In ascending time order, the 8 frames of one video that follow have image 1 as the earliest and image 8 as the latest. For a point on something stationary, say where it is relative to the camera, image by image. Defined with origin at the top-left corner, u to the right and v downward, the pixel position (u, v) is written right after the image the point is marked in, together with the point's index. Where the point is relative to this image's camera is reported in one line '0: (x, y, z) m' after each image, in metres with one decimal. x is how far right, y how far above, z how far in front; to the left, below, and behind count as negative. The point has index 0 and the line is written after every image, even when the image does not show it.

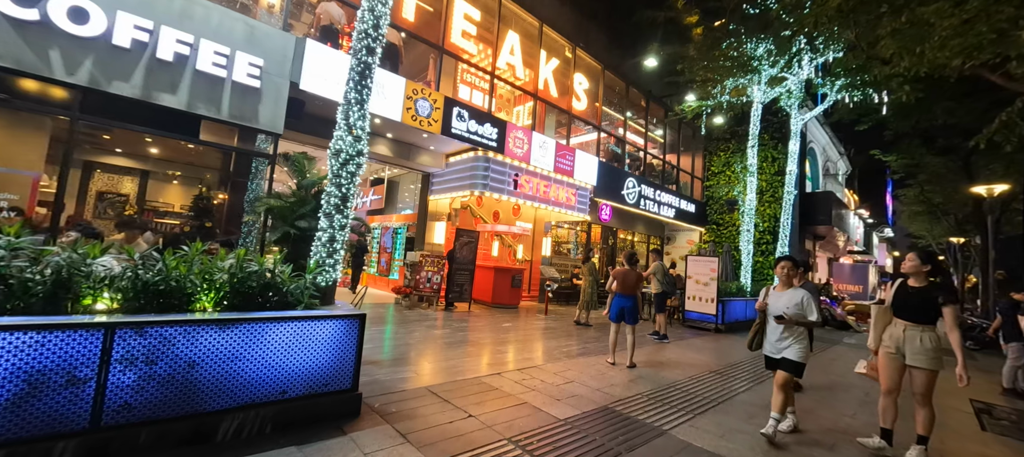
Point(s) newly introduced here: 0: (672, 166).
0: (+6.5, +2.6, +15.5) m
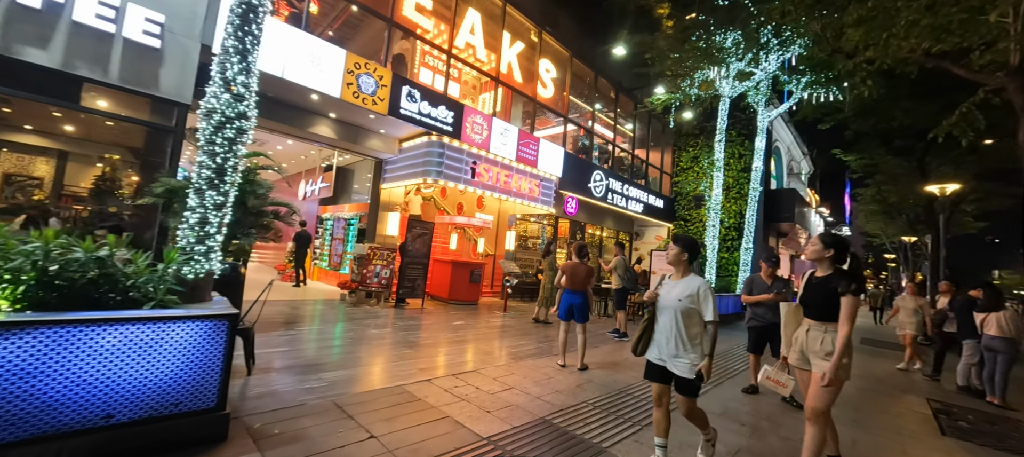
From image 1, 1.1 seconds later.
0: (+5.2, +2.7, +15.3) m
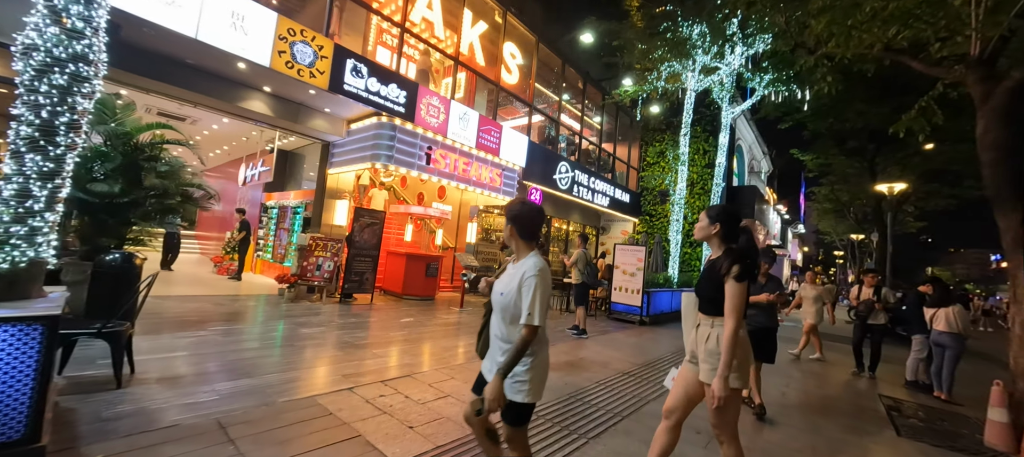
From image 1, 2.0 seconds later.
0: (+3.8, +3.0, +15.1) m
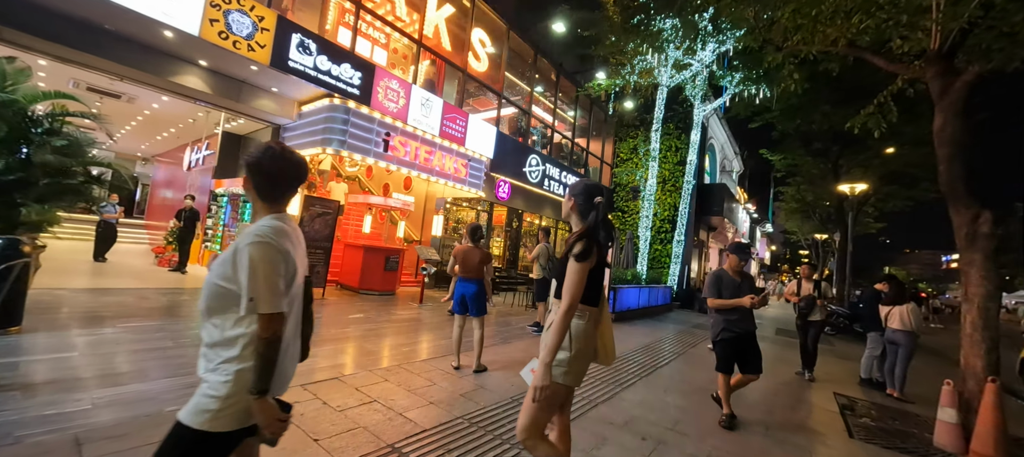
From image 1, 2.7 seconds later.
0: (+2.7, +3.1, +14.9) m
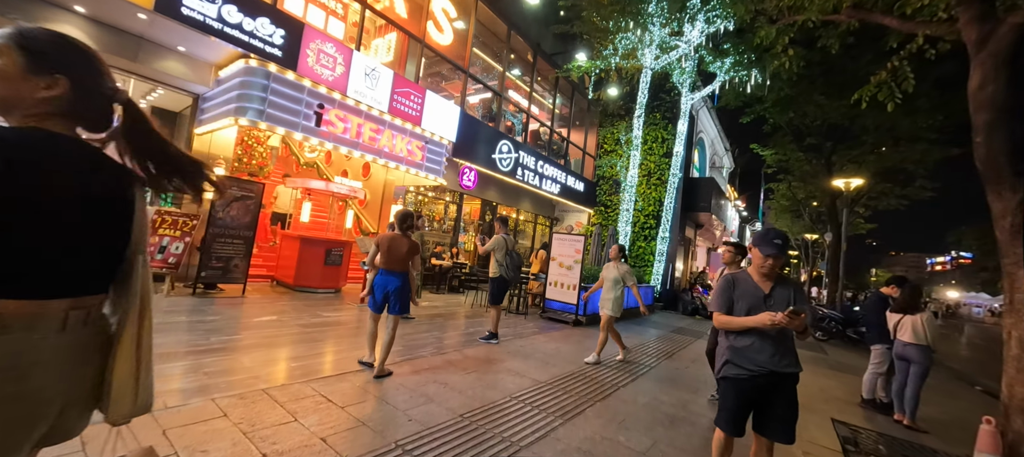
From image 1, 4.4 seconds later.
0: (+1.9, +3.3, +14.0) m
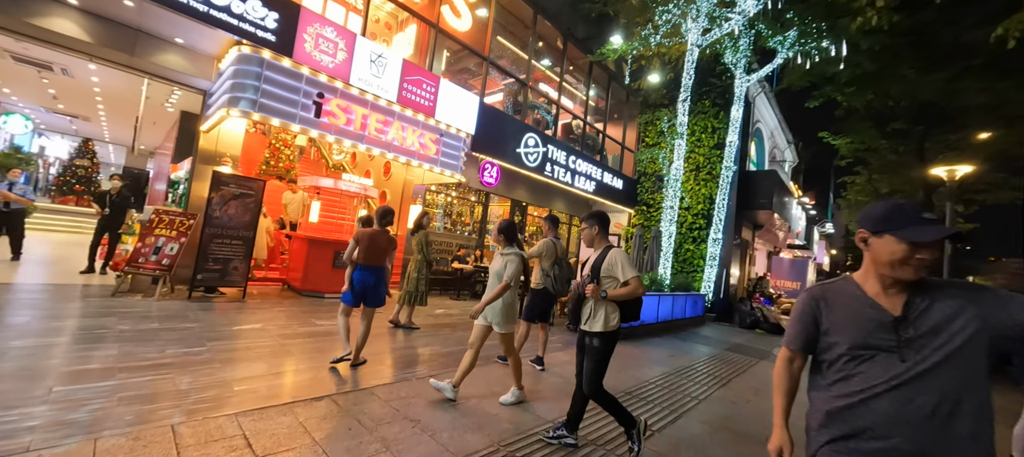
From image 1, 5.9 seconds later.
0: (+2.9, +3.3, +12.9) m
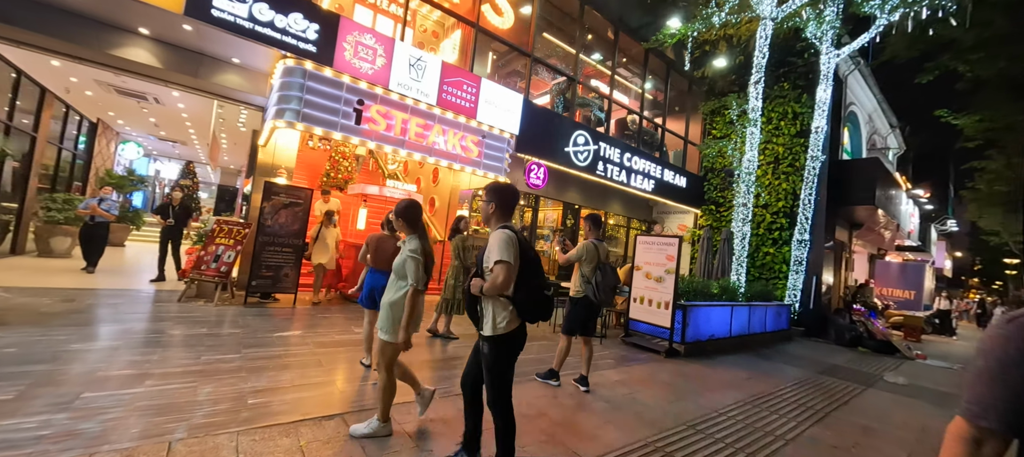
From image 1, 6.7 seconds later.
0: (+4.5, +3.2, +11.9) m
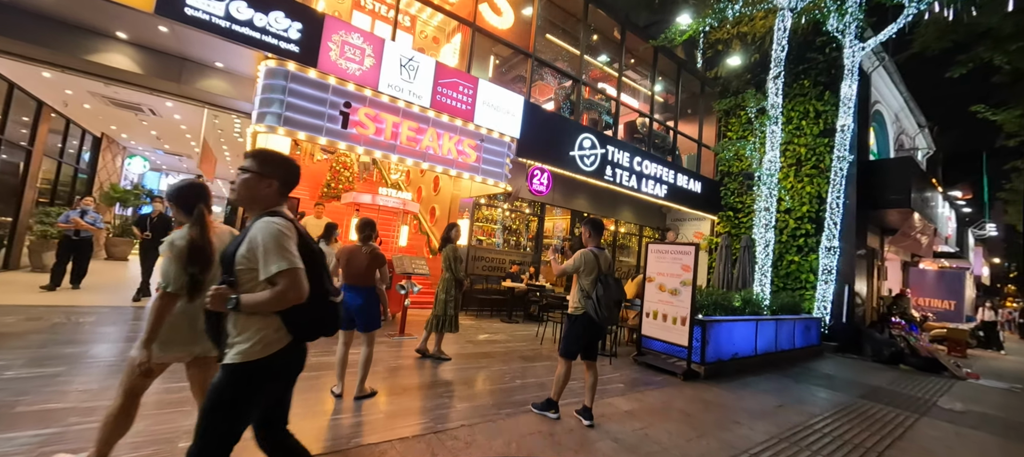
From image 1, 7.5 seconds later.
0: (+4.7, +3.0, +11.3) m
